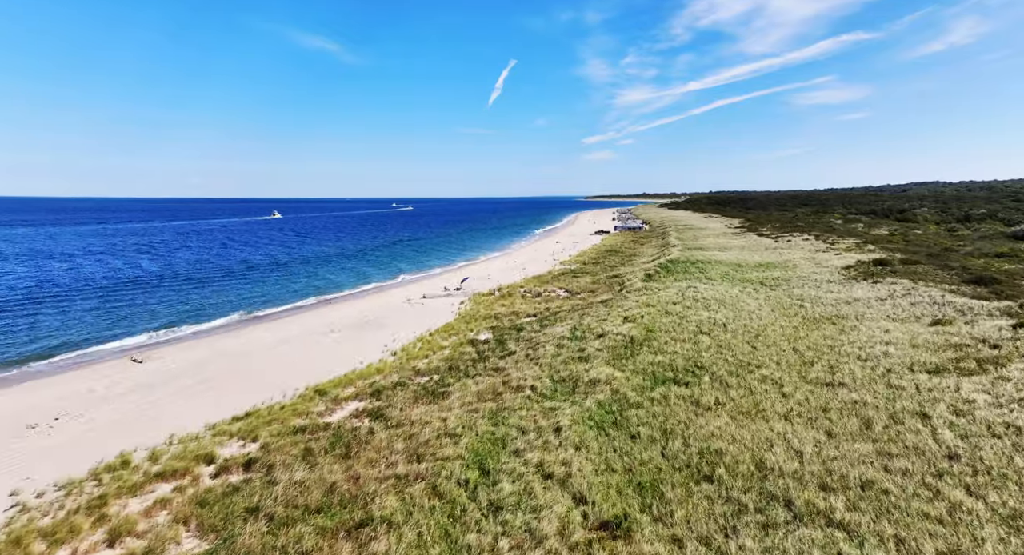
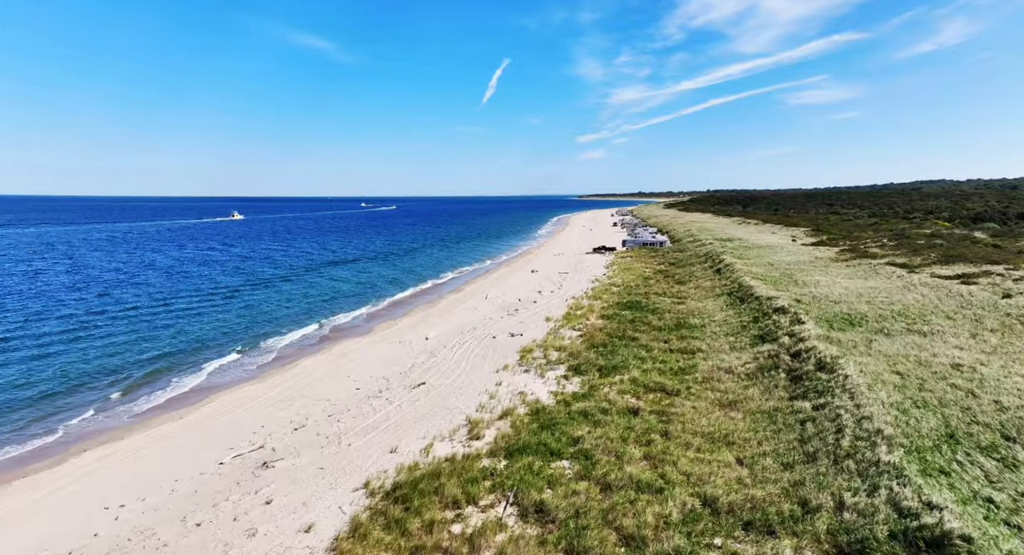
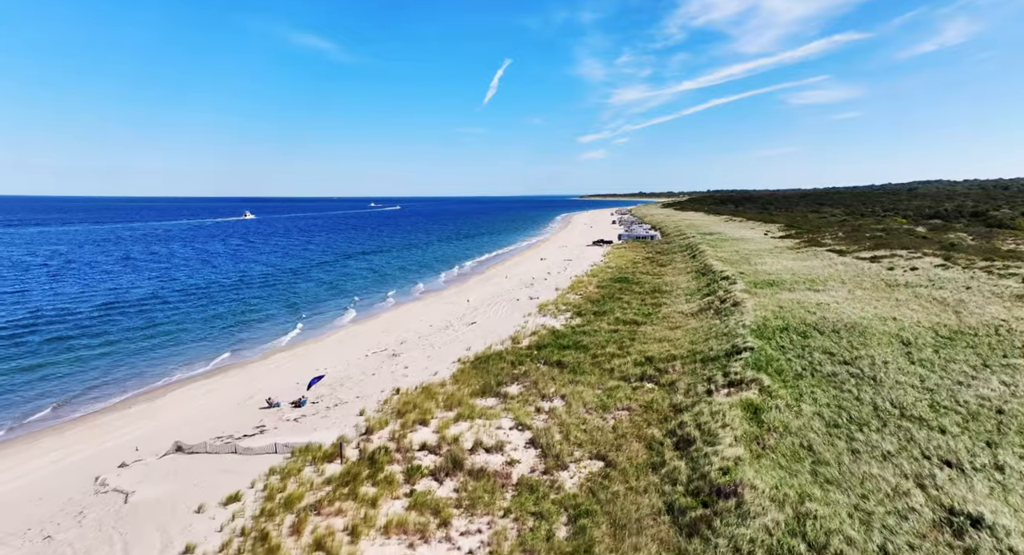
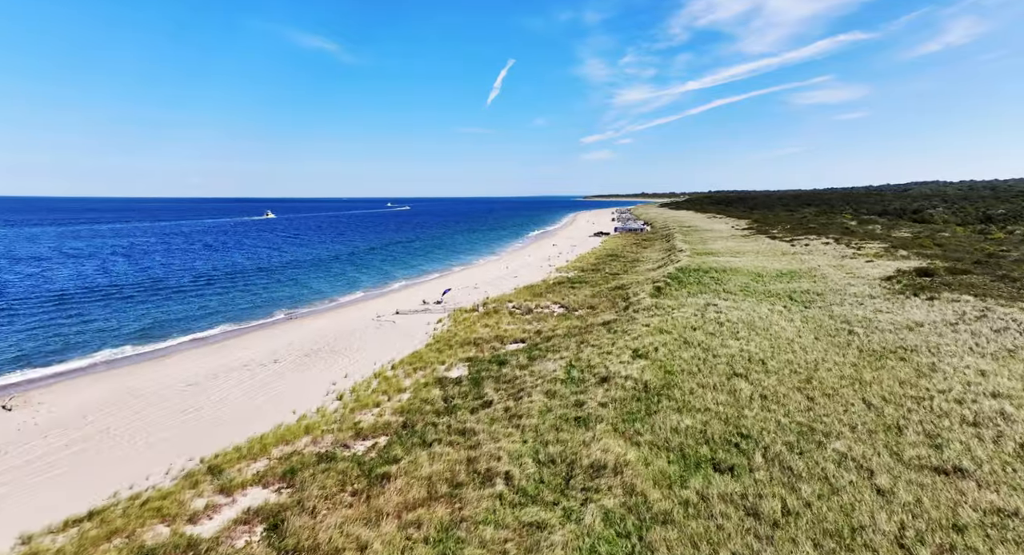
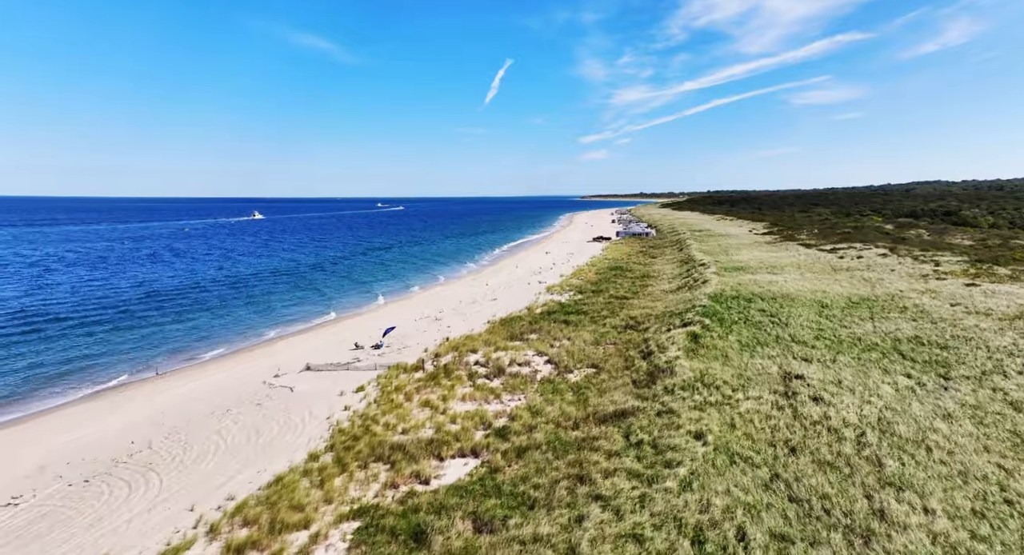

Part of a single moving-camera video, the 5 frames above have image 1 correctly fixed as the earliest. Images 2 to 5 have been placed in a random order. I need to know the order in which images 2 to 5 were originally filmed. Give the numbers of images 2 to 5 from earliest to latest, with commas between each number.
4, 5, 3, 2
